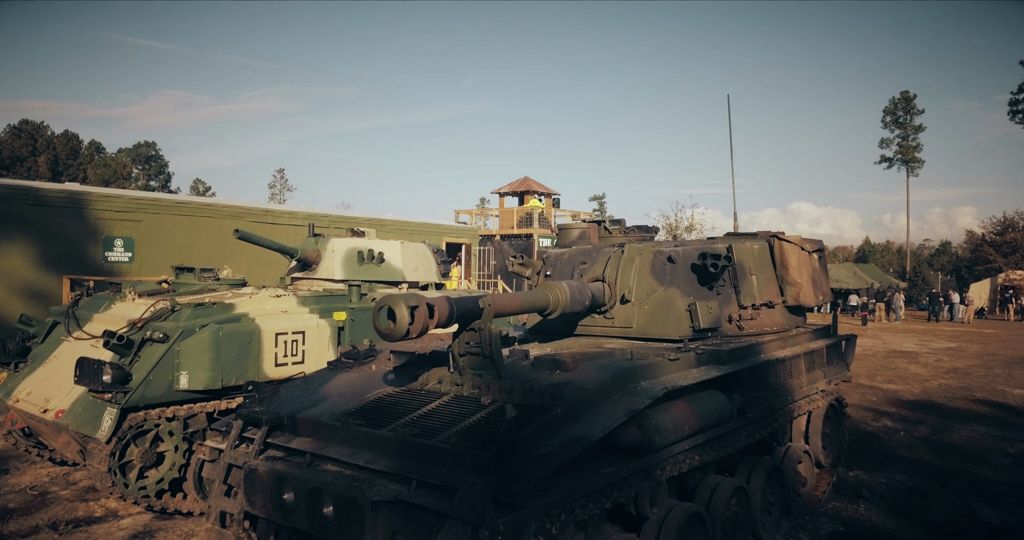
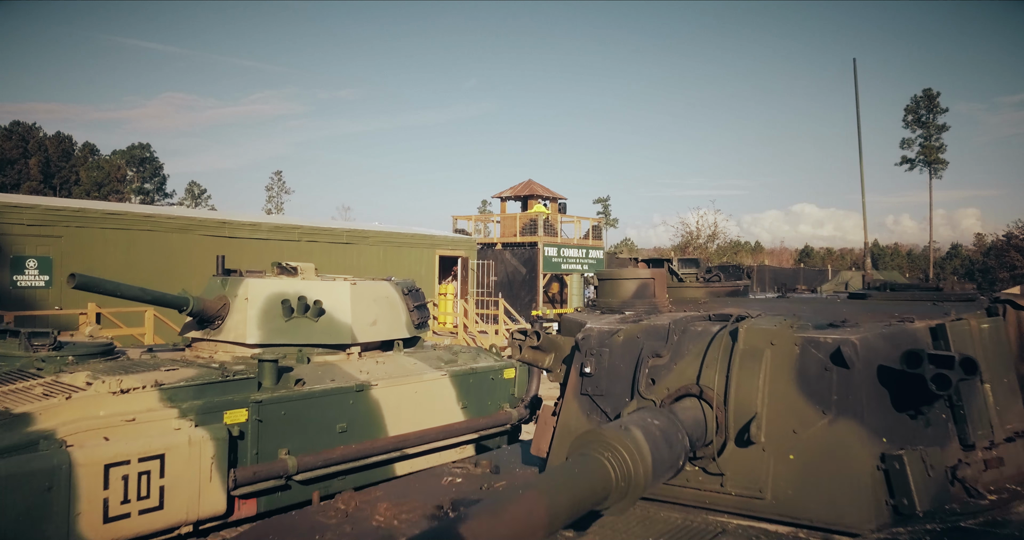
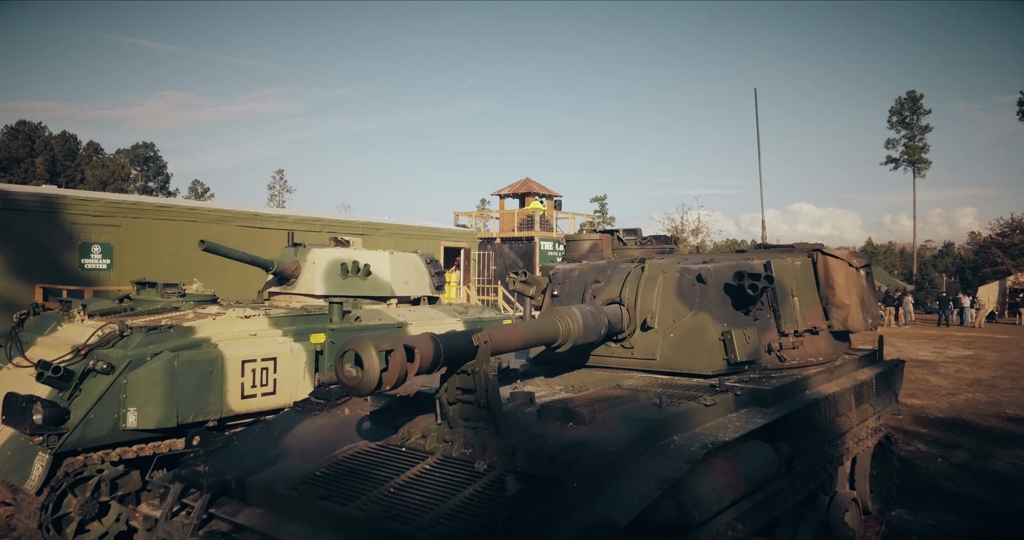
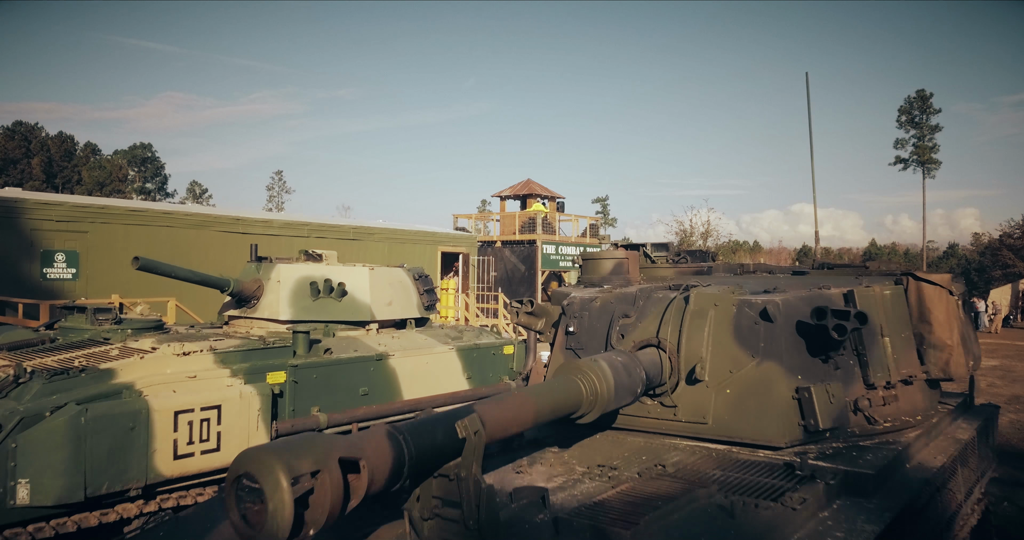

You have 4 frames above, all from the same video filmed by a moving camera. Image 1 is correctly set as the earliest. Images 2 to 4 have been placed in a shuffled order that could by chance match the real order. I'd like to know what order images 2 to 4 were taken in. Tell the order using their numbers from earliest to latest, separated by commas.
3, 4, 2
